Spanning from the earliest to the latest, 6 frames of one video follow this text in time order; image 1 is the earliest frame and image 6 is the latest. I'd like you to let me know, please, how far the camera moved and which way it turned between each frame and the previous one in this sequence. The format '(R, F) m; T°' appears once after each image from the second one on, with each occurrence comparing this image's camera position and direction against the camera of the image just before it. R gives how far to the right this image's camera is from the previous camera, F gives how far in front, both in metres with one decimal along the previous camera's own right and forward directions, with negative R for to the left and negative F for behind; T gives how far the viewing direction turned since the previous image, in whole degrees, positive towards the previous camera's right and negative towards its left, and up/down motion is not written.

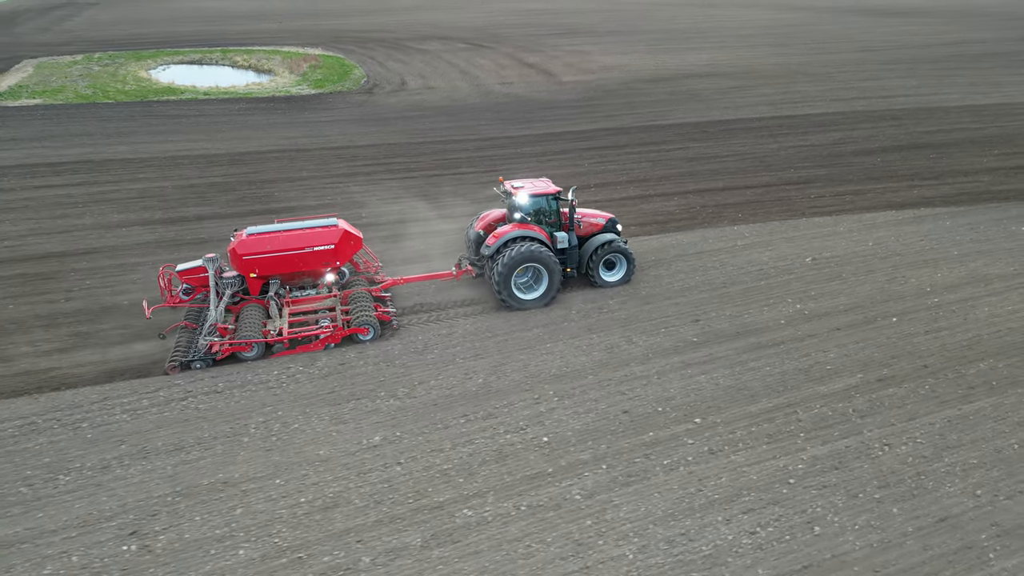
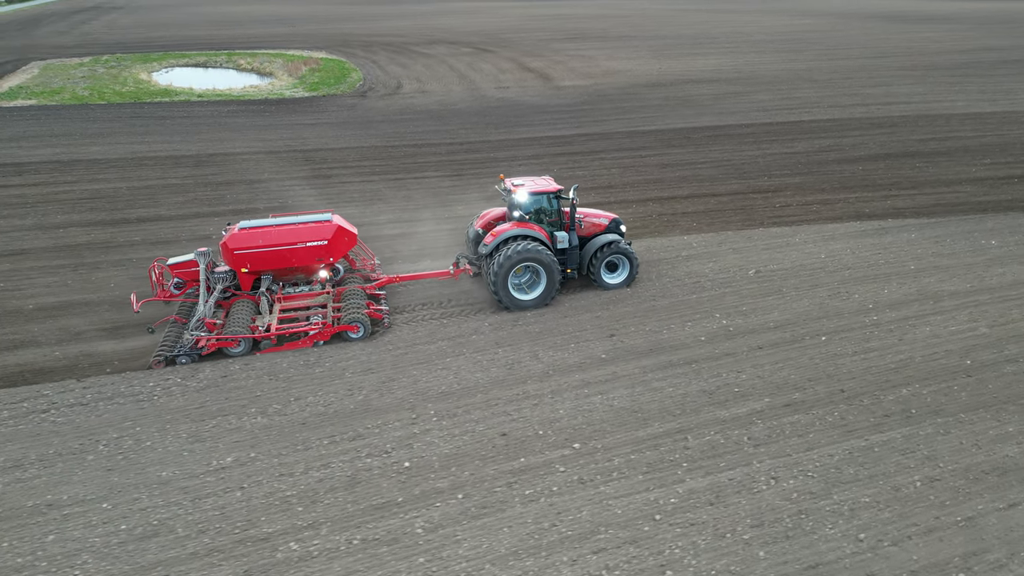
(+1.3, +0.5) m; -2°
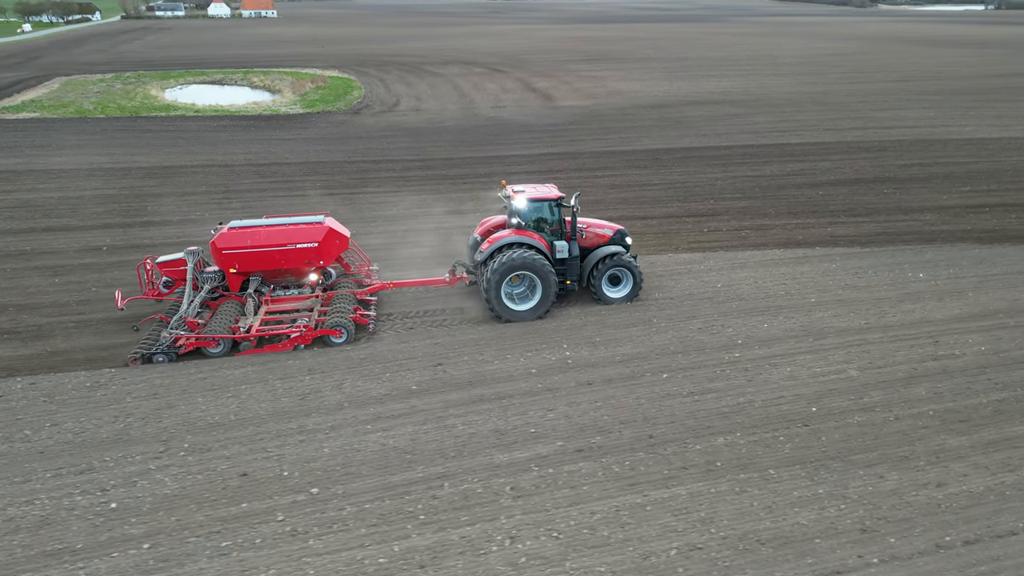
(+2.3, +0.7) m; -3°
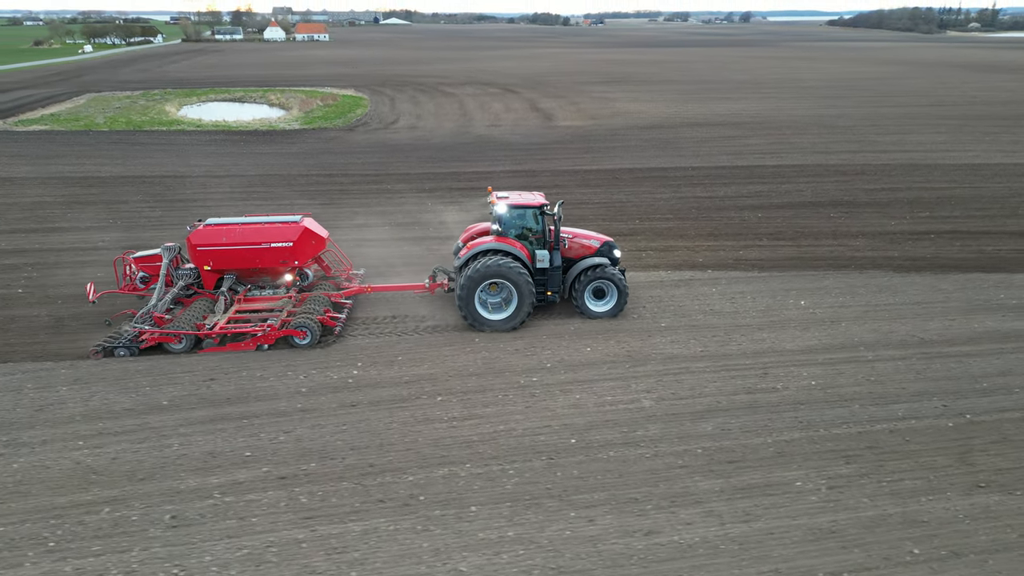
(+2.7, +0.6) m; -4°
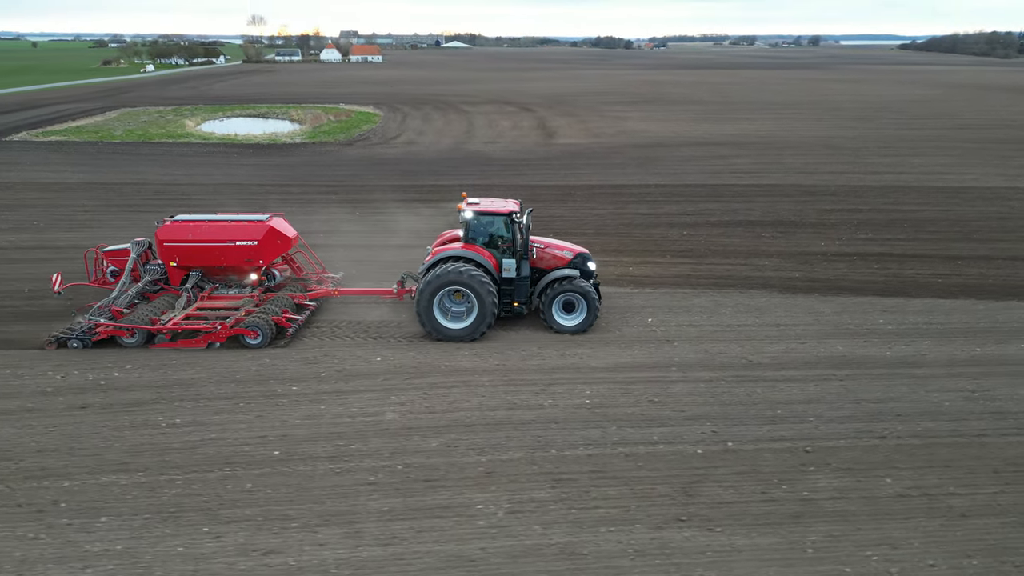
(+2.8, +0.4) m; -4°
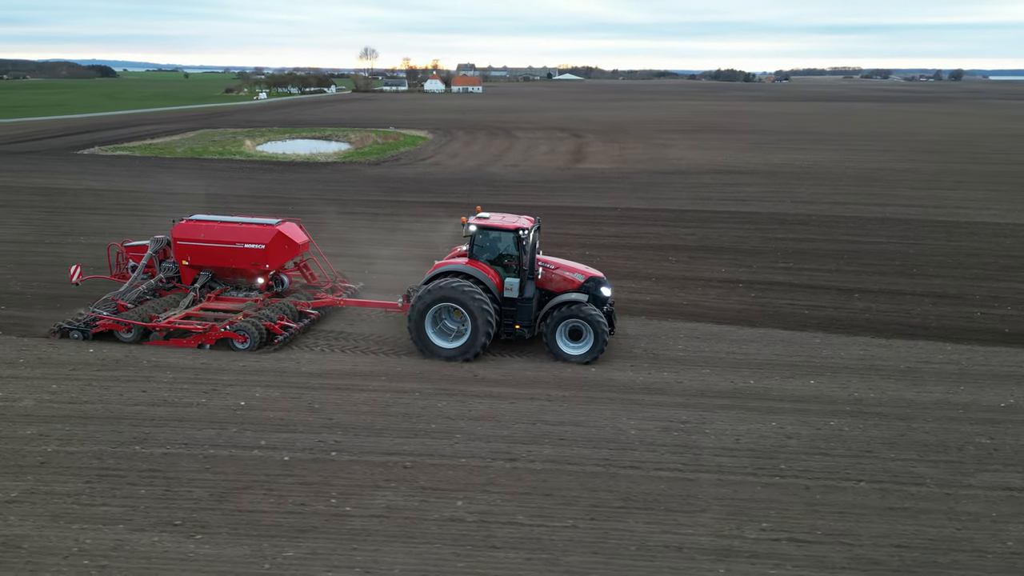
(+4.0, +0.6) m; -8°
